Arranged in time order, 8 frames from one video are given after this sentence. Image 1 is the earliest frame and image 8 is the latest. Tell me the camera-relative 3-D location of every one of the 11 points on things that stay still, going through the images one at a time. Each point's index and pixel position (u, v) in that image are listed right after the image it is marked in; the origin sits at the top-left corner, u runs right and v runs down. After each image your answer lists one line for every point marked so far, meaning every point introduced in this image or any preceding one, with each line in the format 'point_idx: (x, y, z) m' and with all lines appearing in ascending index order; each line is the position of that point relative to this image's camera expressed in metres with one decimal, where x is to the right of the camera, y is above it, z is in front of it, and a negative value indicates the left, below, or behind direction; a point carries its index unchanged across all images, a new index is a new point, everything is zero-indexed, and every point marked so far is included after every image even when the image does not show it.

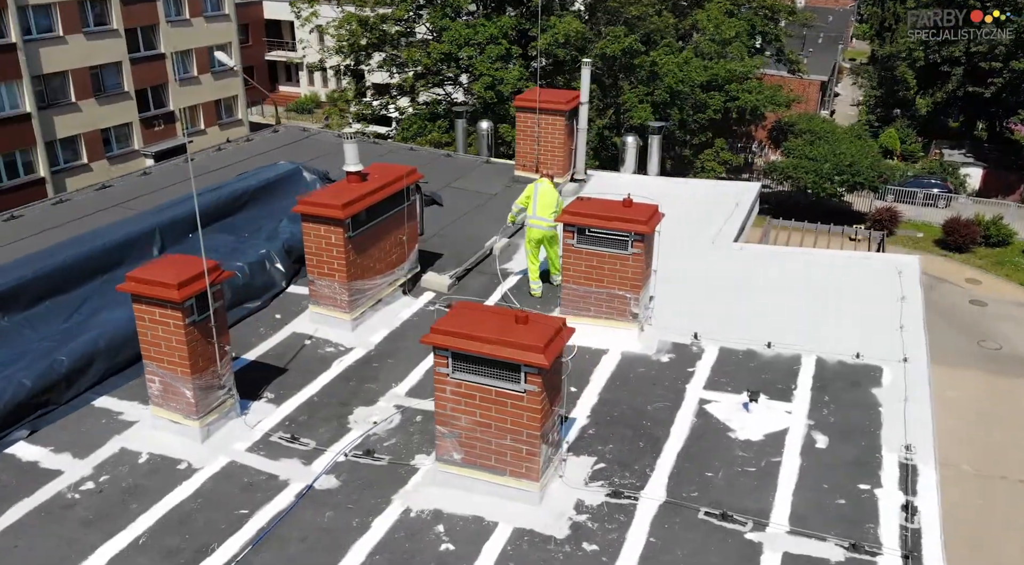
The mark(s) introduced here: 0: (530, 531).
0: (+0.1, -2.0, +6.8) m
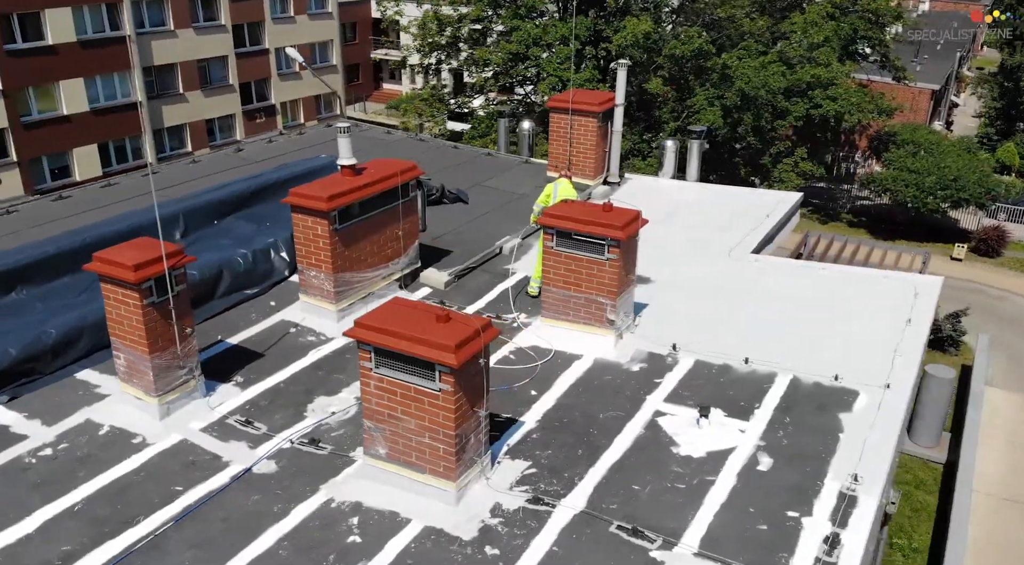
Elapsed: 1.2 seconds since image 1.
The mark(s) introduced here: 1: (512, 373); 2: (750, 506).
0: (-0.6, -2.0, +6.7) m
1: (0.0, -1.0, +9.3) m
2: (+1.9, -1.8, +6.8) m
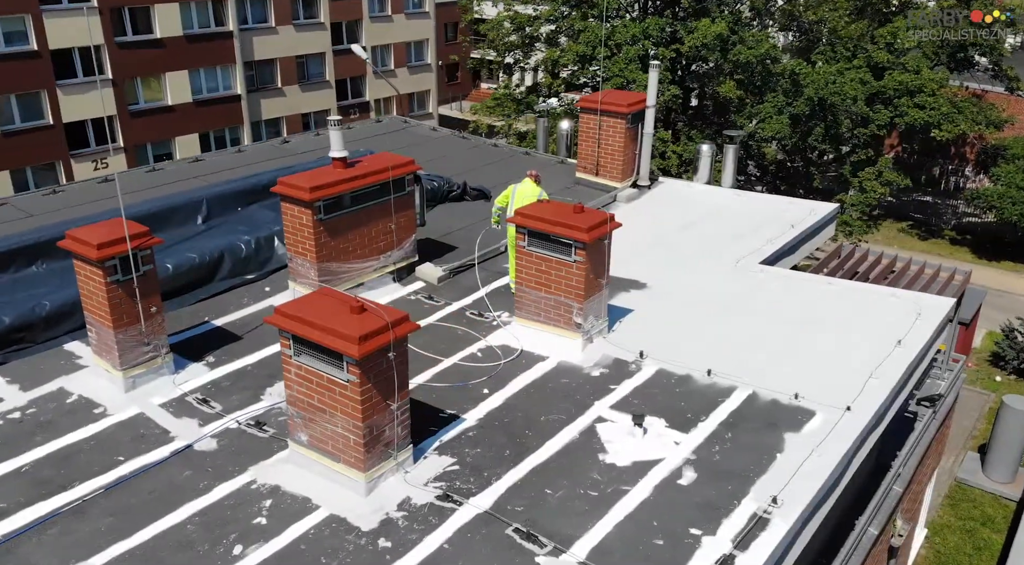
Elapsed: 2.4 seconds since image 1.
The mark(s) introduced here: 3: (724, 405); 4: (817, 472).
0: (-1.4, -1.9, +6.8) m
1: (-0.4, -1.0, +9.3) m
2: (+1.1, -1.8, +6.6) m
3: (+2.0, -1.2, +8.2) m
4: (+2.5, -1.6, +7.1) m
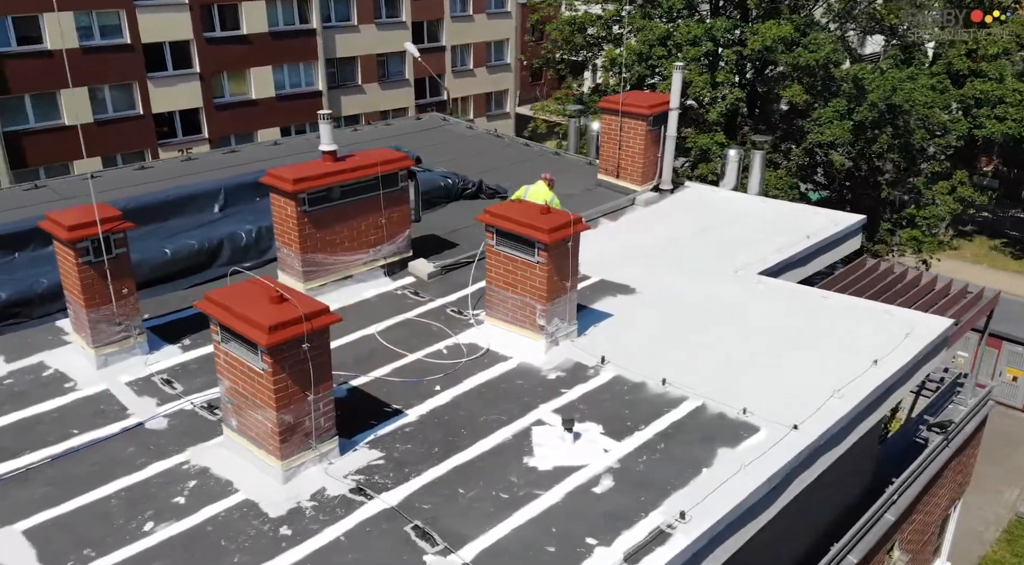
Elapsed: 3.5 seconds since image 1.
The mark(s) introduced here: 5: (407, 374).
0: (-2.1, -1.8, +6.9) m
1: (-0.9, -0.9, +9.3) m
2: (+0.3, -1.8, +6.5) m
3: (+1.4, -1.2, +8.0) m
4: (+1.8, -1.6, +6.8) m
5: (-1.1, -1.0, +9.1) m
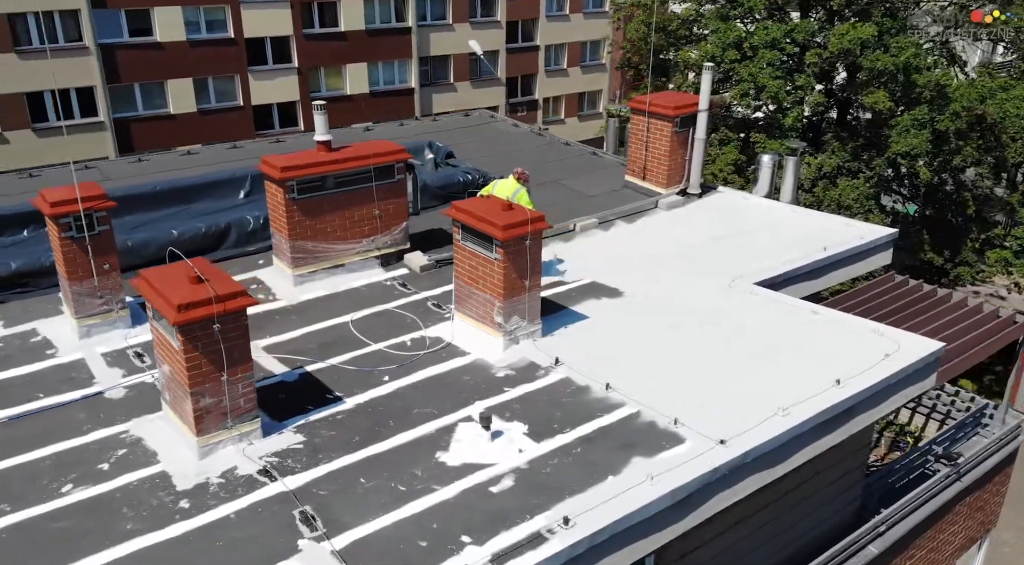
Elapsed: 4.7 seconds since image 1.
0: (-2.9, -1.6, +7.2) m
1: (-1.3, -0.8, +9.3) m
2: (-0.6, -1.8, +6.4) m
3: (+0.8, -1.3, +7.8) m
4: (+0.9, -1.7, +6.5) m
5: (-1.6, -0.9, +9.2) m
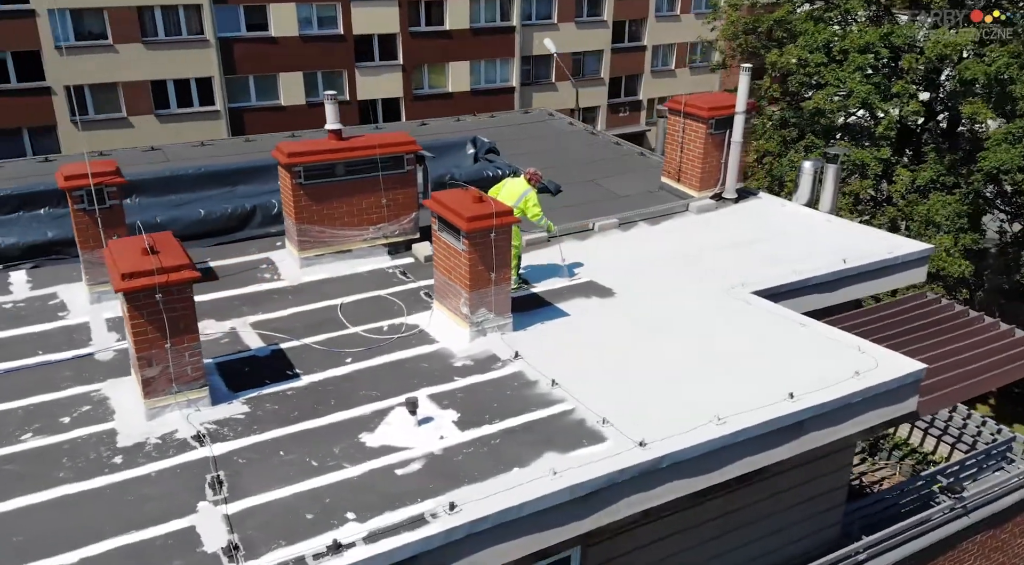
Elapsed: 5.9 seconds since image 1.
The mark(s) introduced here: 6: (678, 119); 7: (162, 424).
0: (-3.6, -1.4, +7.7) m
1: (-1.7, -0.7, +9.6) m
2: (-1.4, -1.7, +6.6) m
3: (+0.2, -1.2, +7.8) m
4: (+0.1, -1.6, +6.5) m
5: (-2.0, -0.7, +9.5) m
6: (+2.8, +2.7, +14.4) m
7: (-3.2, -1.3, +7.8) m
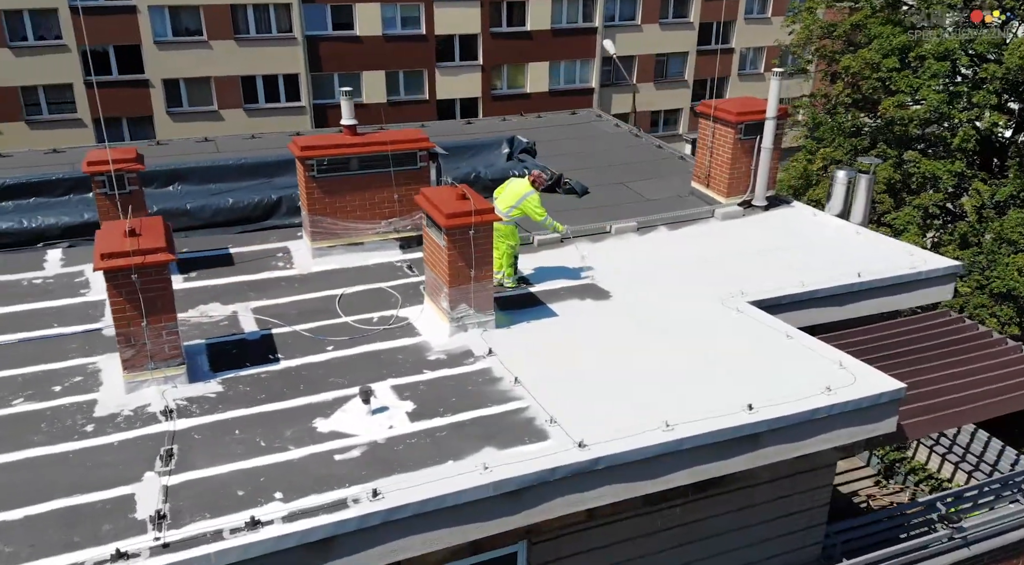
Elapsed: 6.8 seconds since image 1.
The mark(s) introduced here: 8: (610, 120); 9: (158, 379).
0: (-4.0, -1.2, +8.2) m
1: (-1.9, -0.6, +9.9) m
2: (-2.0, -1.5, +6.9) m
3: (-0.3, -1.2, +7.9) m
4: (-0.5, -1.6, +6.6) m
5: (-2.2, -0.6, +9.8) m
6: (+3.2, +2.6, +14.2) m
7: (-3.6, -1.1, +8.2) m
8: (+2.3, +3.7, +19.5) m
9: (-3.5, -0.9, +8.4) m
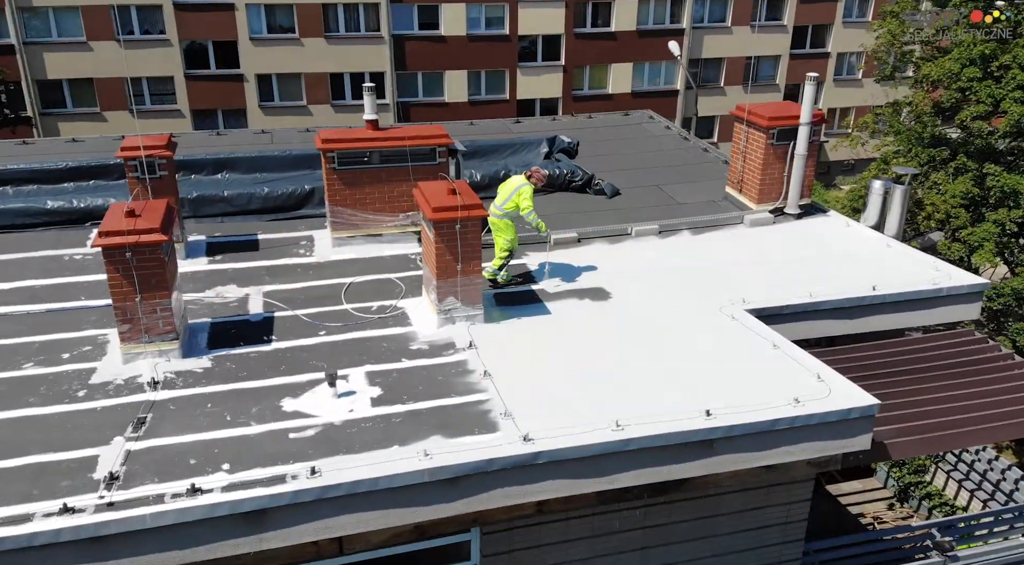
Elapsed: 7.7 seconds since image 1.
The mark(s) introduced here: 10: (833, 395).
0: (-4.3, -0.9, +8.8) m
1: (-2.0, -0.4, +10.2) m
2: (-2.5, -1.4, +7.2) m
3: (-0.7, -1.1, +8.0) m
4: (-1.0, -1.5, +6.8) m
5: (-2.3, -0.4, +10.2) m
6: (+3.7, +2.5, +13.9) m
7: (-3.9, -0.9, +8.8) m
8: (+3.4, +3.6, +19.3) m
9: (-3.7, -0.7, +8.9) m
10: (+3.1, -1.0, +8.1) m
